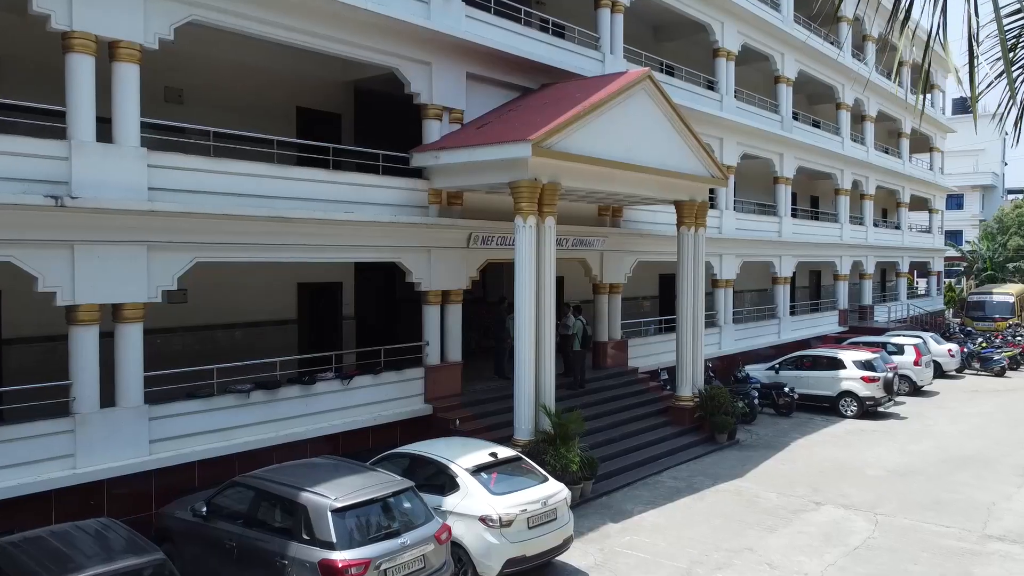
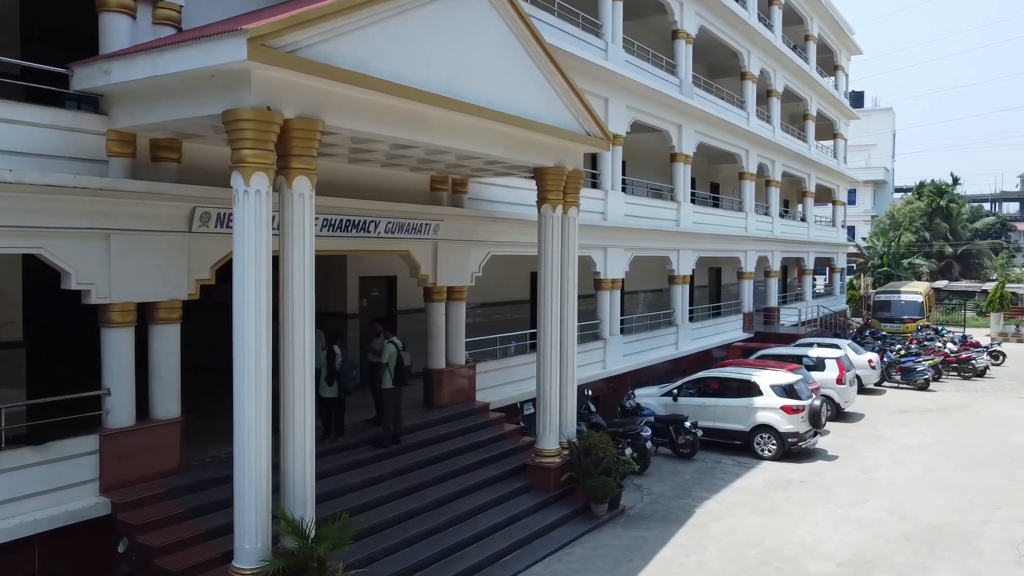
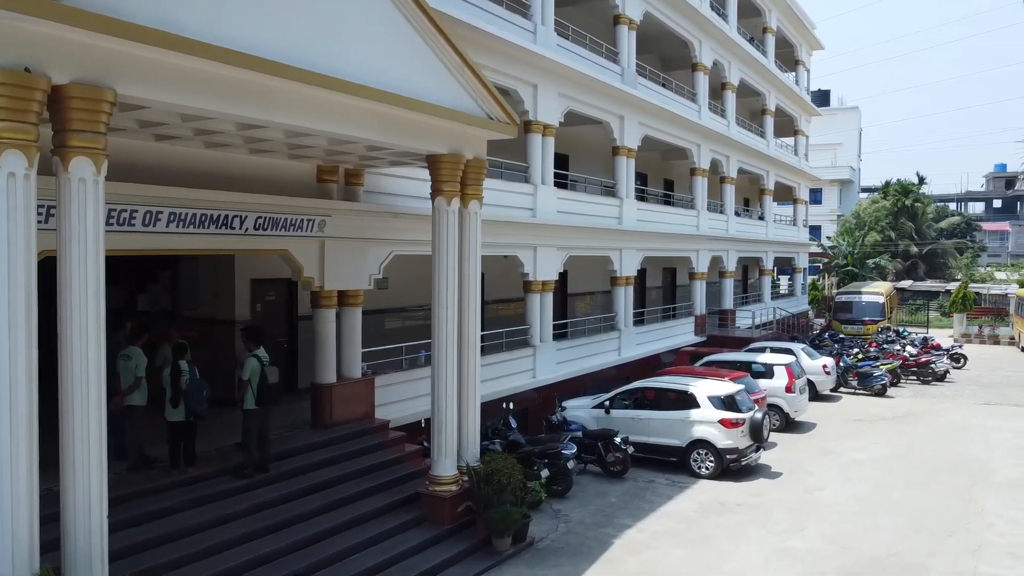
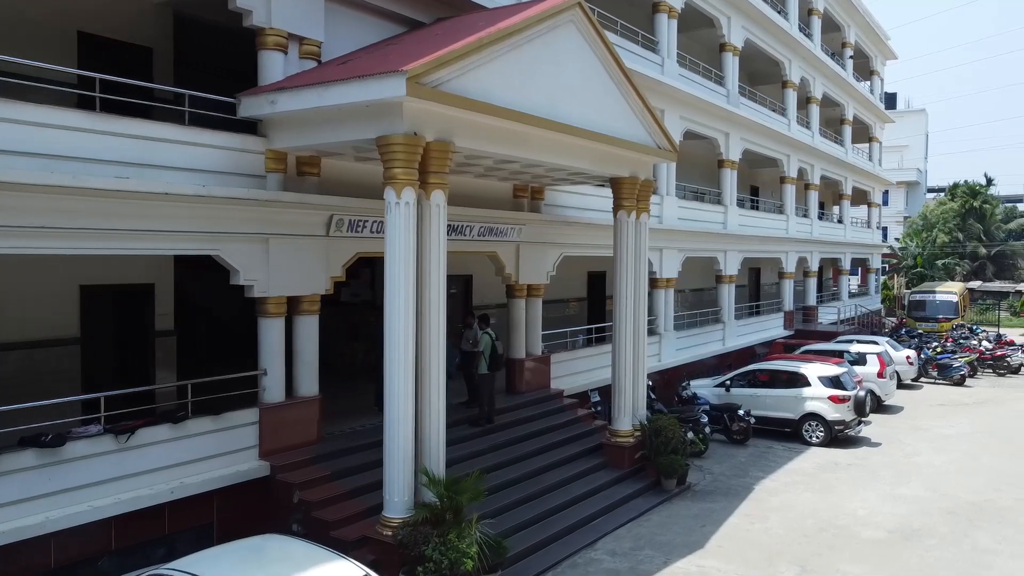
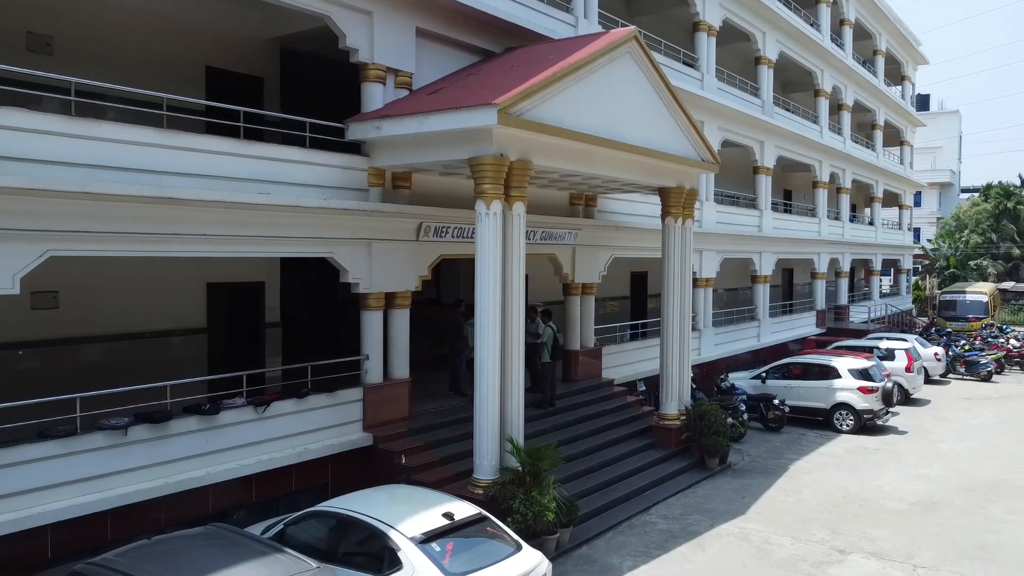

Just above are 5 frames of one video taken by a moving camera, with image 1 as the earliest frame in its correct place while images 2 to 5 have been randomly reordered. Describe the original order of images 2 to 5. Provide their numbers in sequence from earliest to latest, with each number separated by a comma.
5, 4, 2, 3
